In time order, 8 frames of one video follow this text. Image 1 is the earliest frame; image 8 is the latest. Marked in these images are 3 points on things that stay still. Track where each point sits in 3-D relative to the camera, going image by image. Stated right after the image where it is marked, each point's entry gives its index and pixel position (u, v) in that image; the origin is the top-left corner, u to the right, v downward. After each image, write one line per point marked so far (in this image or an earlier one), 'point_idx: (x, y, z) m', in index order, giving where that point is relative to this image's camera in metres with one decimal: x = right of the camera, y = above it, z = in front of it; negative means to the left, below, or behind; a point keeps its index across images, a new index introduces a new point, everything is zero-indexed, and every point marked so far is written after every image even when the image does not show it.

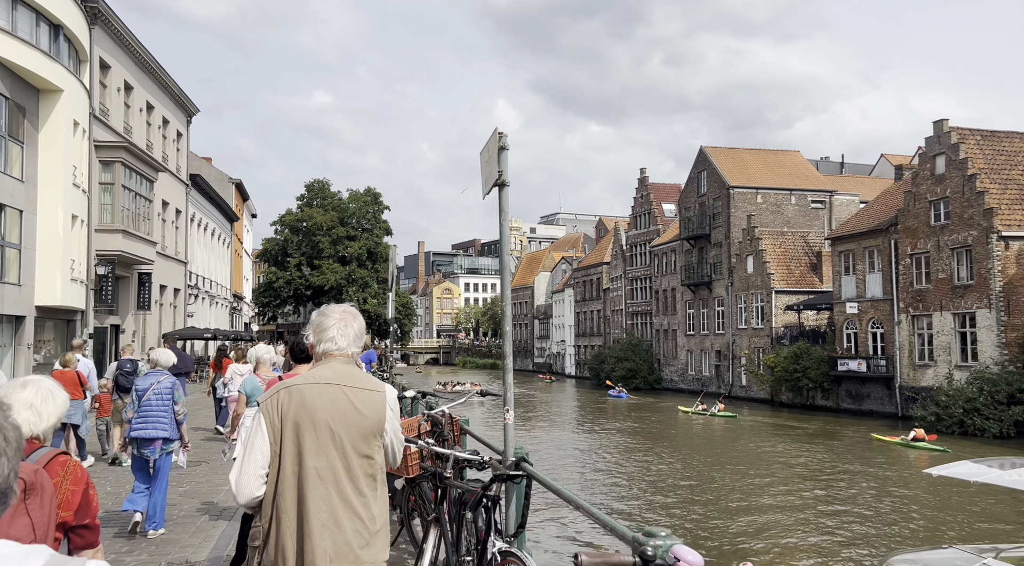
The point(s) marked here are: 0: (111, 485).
0: (-5.3, -2.6, +10.9) m
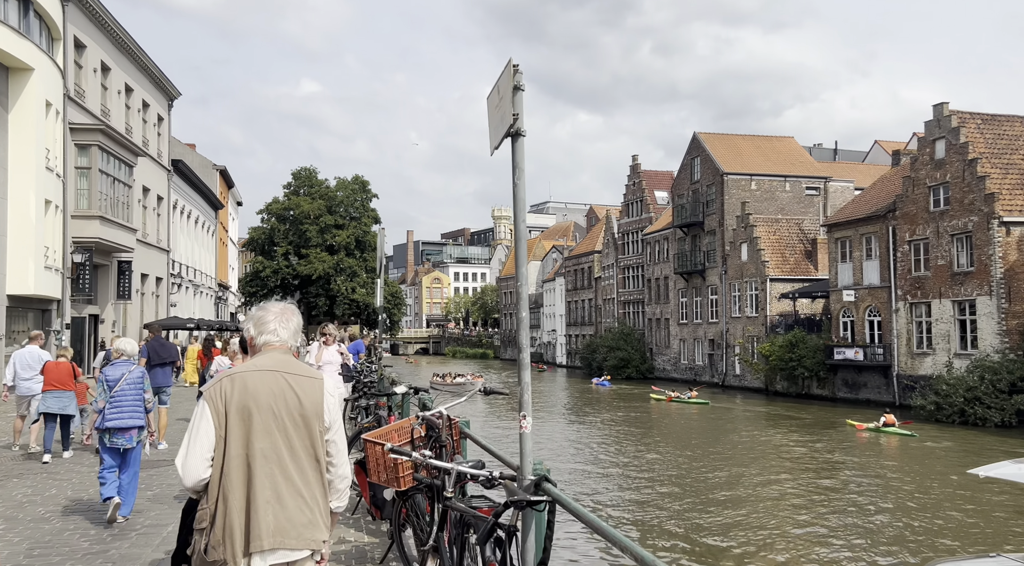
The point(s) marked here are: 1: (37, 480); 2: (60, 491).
0: (-5.3, -2.4, +10.1) m
1: (-5.8, -2.4, +10.2) m
2: (-5.1, -2.4, +9.4) m
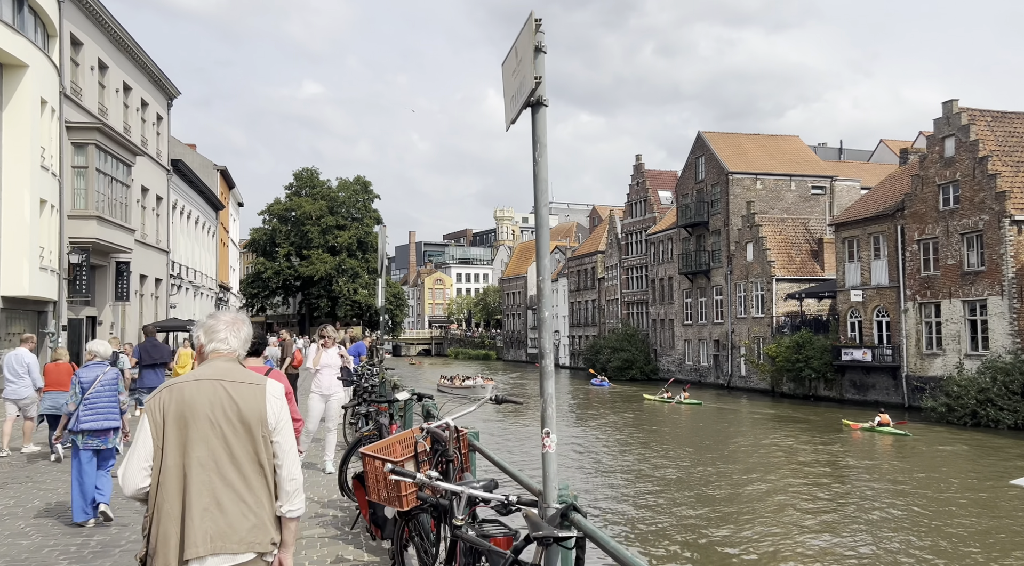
0: (-5.2, -2.4, +9.6) m
1: (-5.7, -2.4, +9.7) m
2: (-5.0, -2.3, +8.9) m
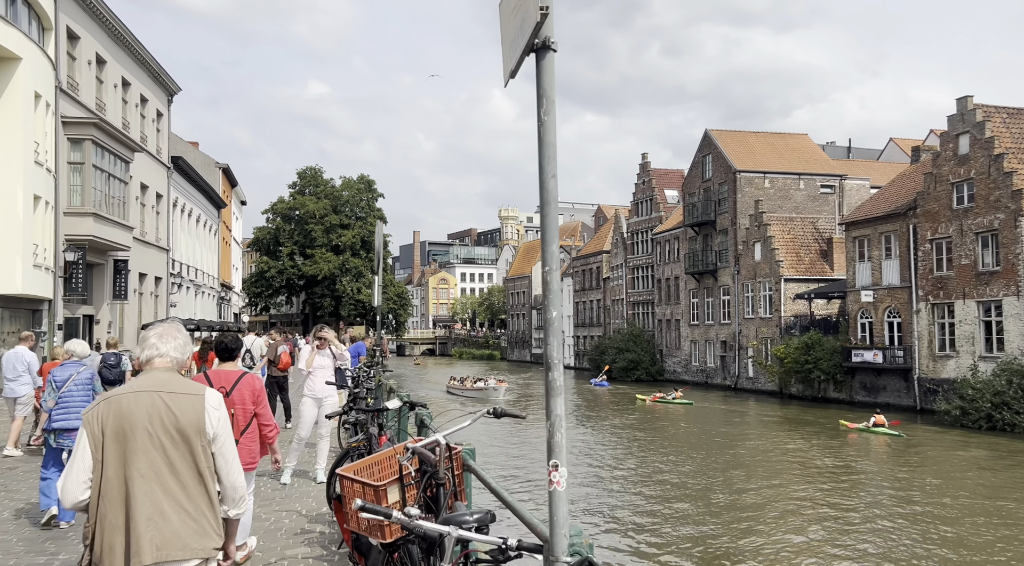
0: (-5.2, -2.4, +9.1) m
1: (-5.7, -2.4, +9.2) m
2: (-5.0, -2.3, +8.4) m
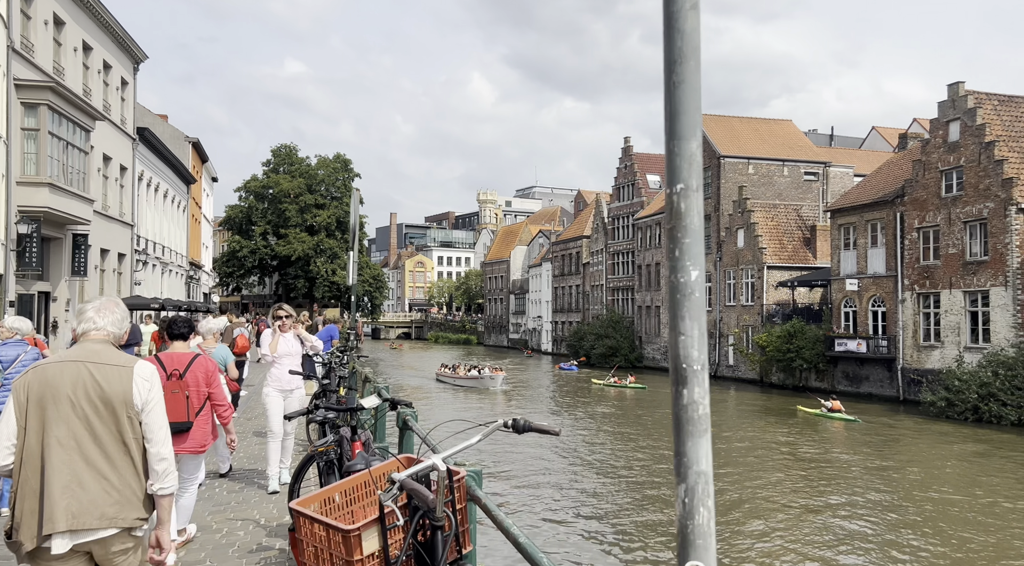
0: (-5.3, -2.1, +8.0) m
1: (-5.8, -2.1, +8.1) m
2: (-5.1, -2.0, +7.3) m
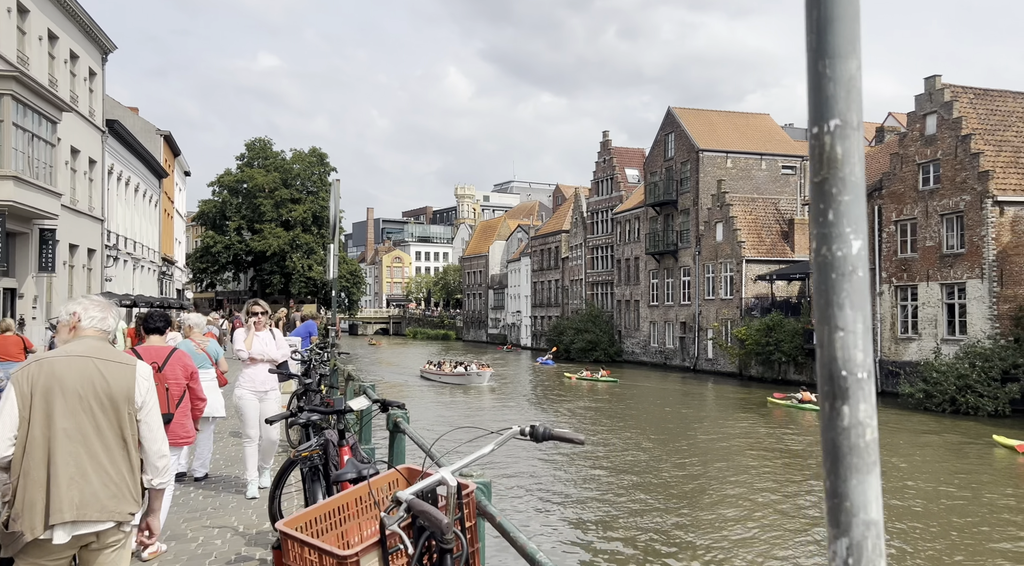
0: (-5.4, -2.0, +7.6) m
1: (-5.9, -2.0, +7.7) m
2: (-5.2, -2.0, +6.9) m
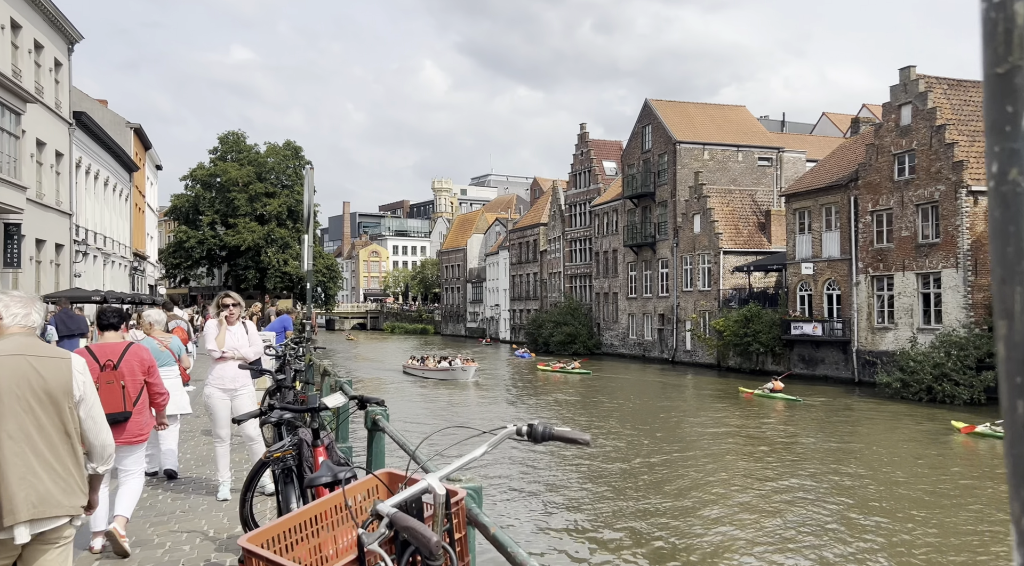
0: (-5.6, -2.0, +7.3) m
1: (-6.1, -2.0, +7.4) m
2: (-5.3, -2.0, +6.6) m
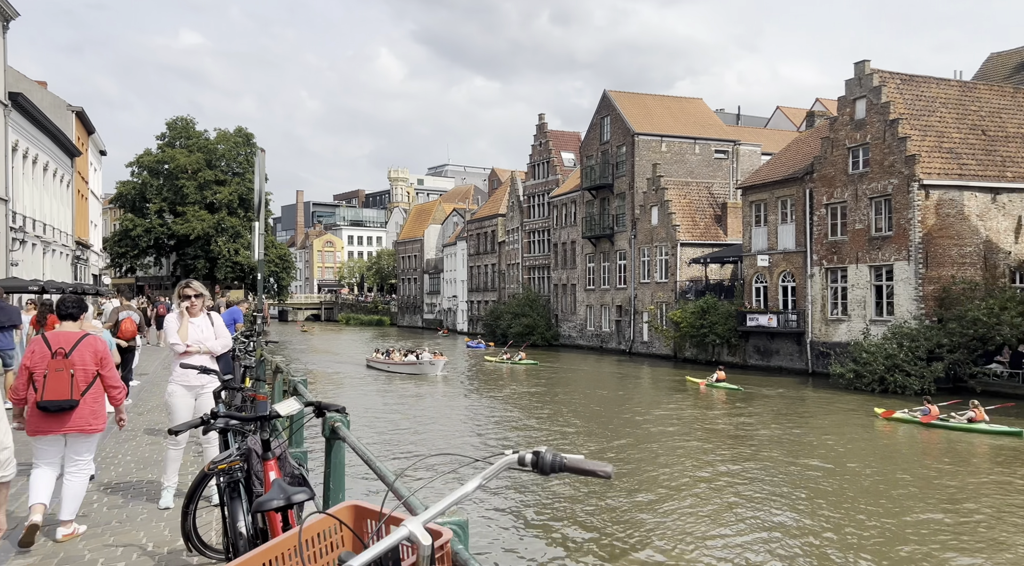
0: (-5.9, -1.9, +6.7) m
1: (-6.4, -1.9, +6.7) m
2: (-5.6, -1.9, +6.0) m
